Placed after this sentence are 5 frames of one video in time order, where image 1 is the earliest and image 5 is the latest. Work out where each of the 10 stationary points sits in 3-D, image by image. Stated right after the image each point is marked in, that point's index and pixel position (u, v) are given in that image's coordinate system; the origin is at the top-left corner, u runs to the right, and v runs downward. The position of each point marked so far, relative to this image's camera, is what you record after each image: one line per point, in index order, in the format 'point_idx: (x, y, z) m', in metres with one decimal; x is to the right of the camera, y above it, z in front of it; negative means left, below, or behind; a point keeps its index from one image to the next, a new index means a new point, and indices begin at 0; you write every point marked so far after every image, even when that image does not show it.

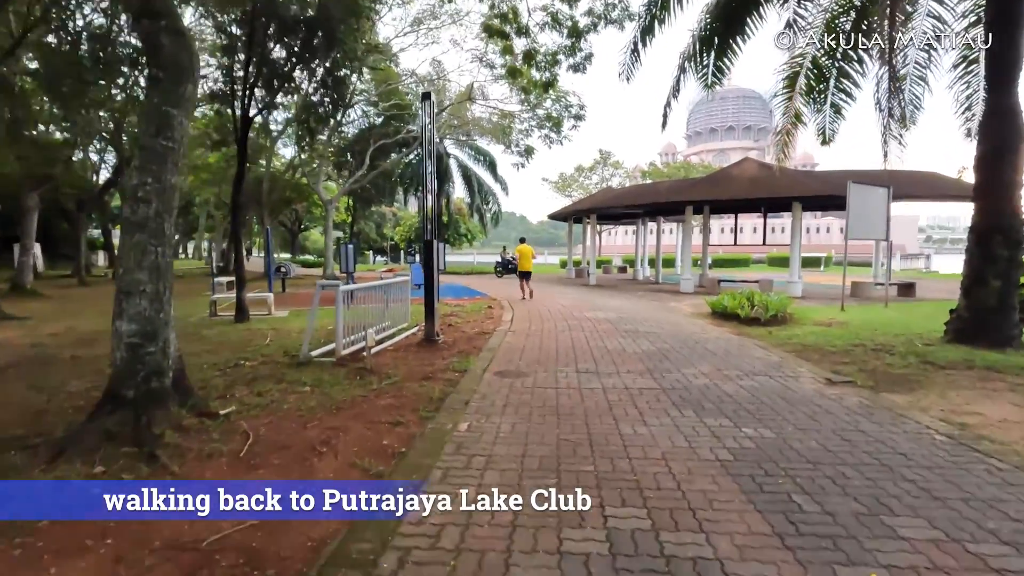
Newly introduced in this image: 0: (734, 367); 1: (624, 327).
0: (+2.9, -1.0, +6.8) m
1: (+2.2, -0.8, +10.3) m
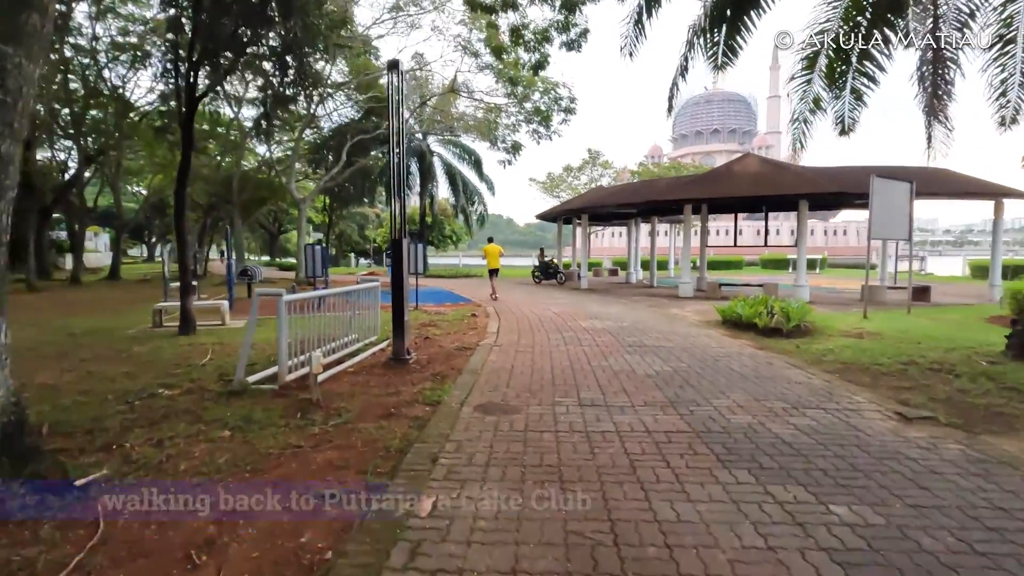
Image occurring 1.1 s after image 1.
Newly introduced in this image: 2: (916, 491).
0: (+2.7, -1.1, +5.5) m
1: (+2.0, -0.9, +9.0) m
2: (+2.5, -1.3, +3.3) m
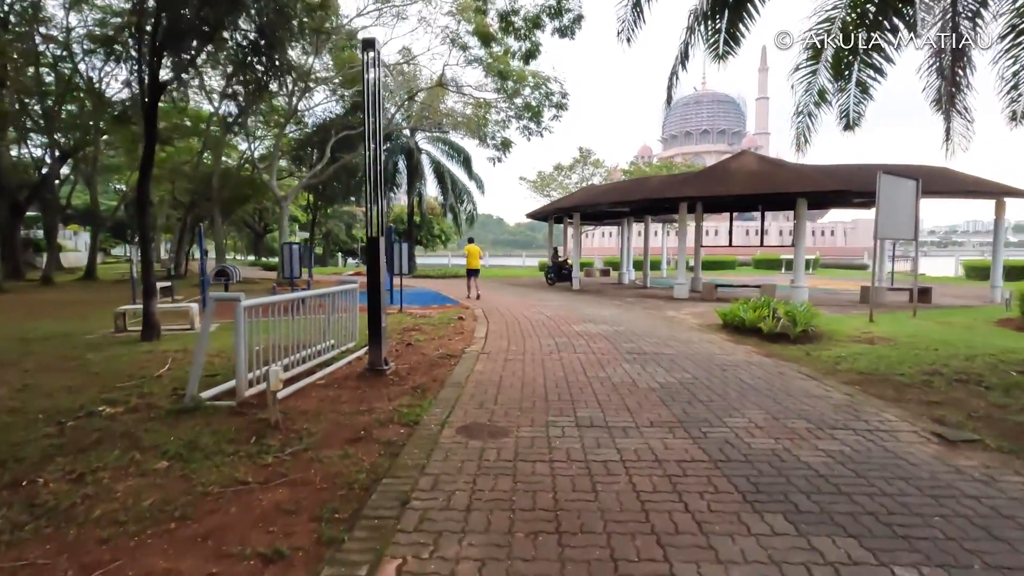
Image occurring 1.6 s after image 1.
0: (+2.6, -1.2, +4.9) m
1: (+1.8, -0.9, +8.3) m
2: (+2.5, -1.3, +2.7) m
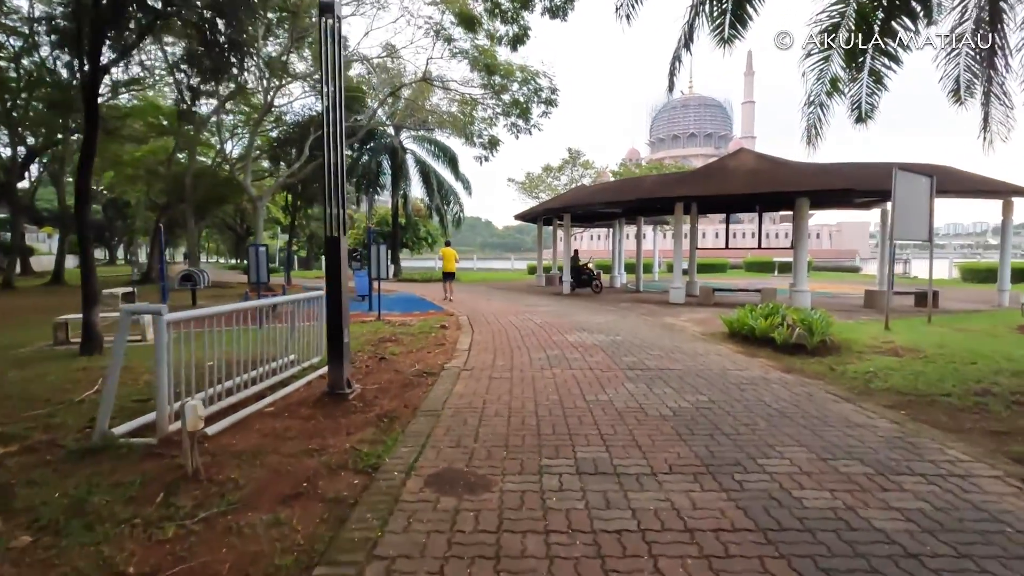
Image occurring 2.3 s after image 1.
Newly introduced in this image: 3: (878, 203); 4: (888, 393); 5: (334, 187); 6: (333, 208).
0: (+2.5, -1.2, +4.0) m
1: (+1.6, -1.0, +7.4) m
2: (+2.4, -1.4, +1.8) m
3: (+11.8, +2.7, +17.1) m
4: (+4.0, -1.1, +5.7) m
5: (-1.9, +1.1, +5.7) m
6: (-1.9, +0.8, +5.7) m
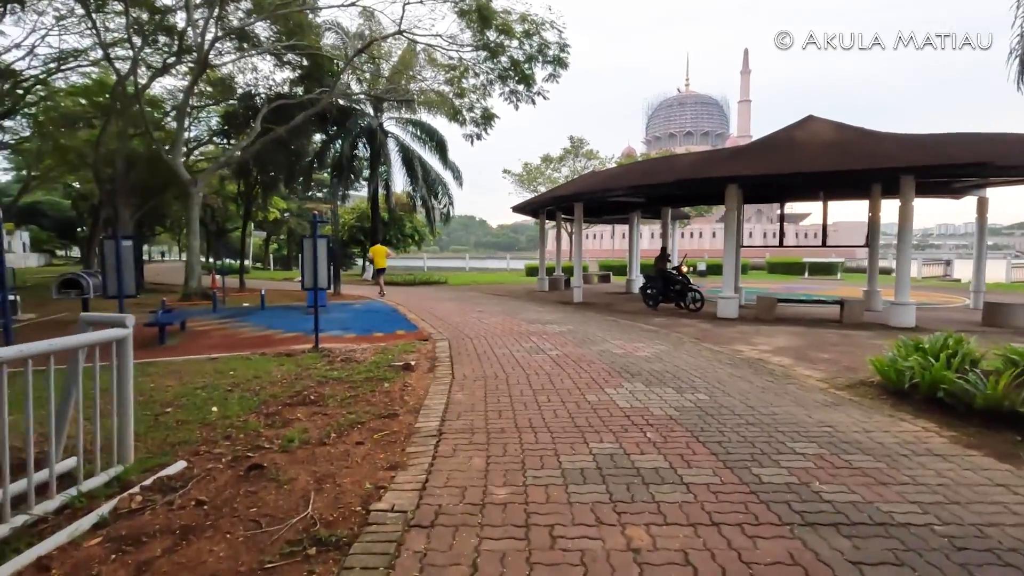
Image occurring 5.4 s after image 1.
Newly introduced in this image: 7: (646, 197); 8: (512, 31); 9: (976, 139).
0: (+2.6, -1.5, 0.0) m
1: (+1.7, -1.3, +3.4) m
2: (+2.5, -1.6, -2.2) m
3: (+11.7, +2.5, +13.2) m
4: (+4.1, -1.4, +1.7) m
5: (-1.8, +0.8, +1.7) m
6: (-1.8, +0.6, +1.6) m
7: (+4.1, +2.8, +16.3) m
8: (0.0, +7.6, +15.7) m
9: (+10.5, +3.3, +12.1) m
